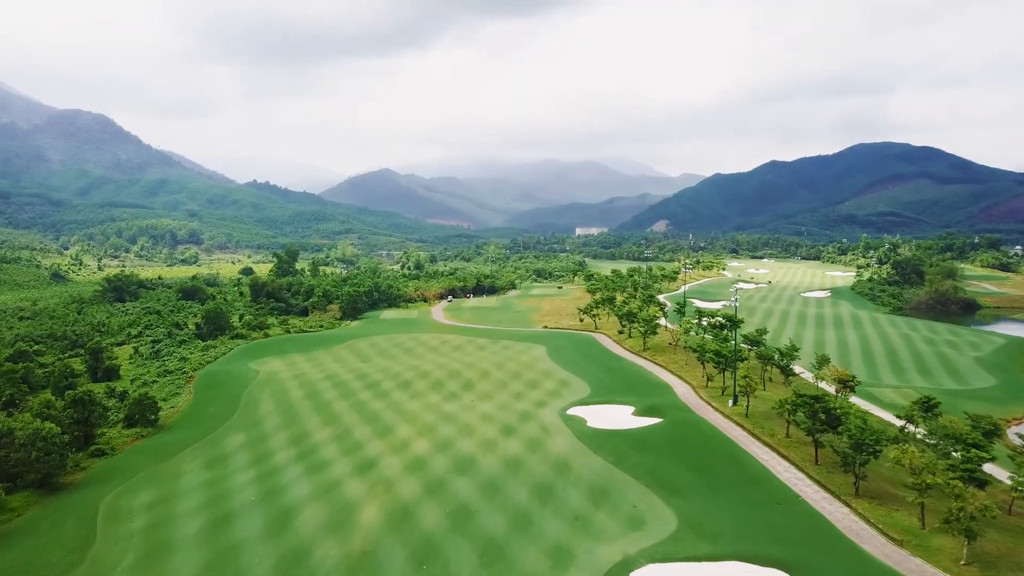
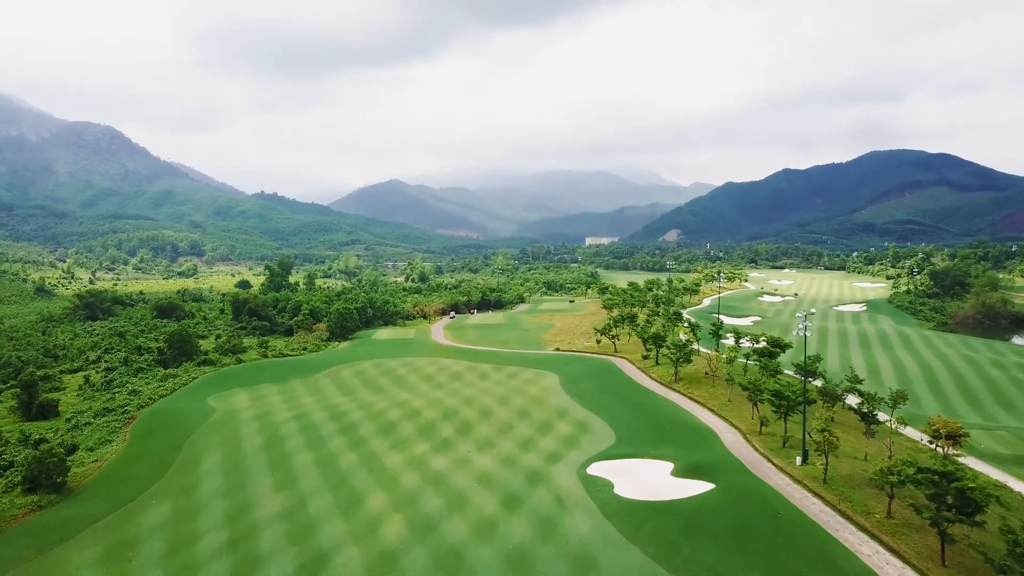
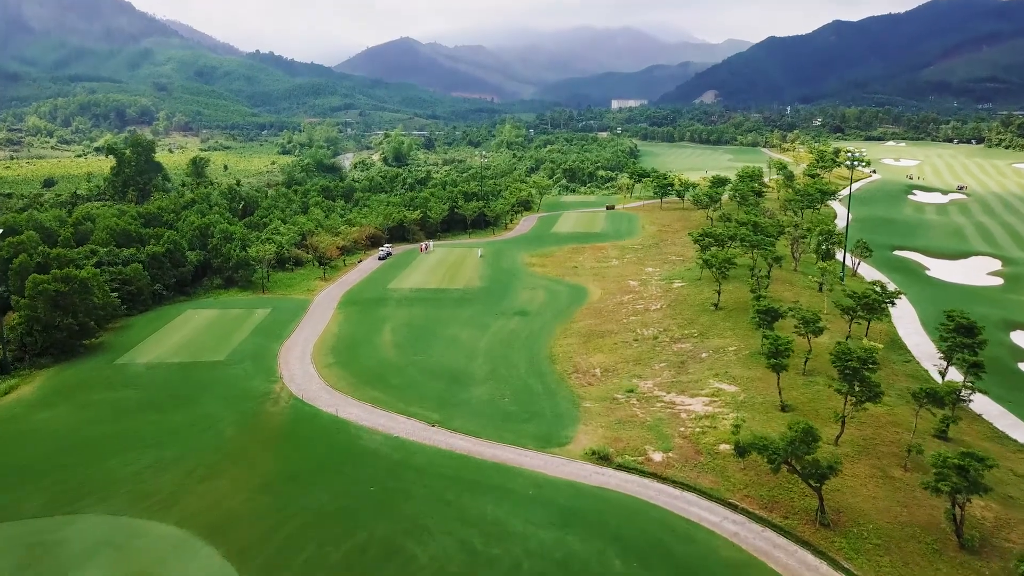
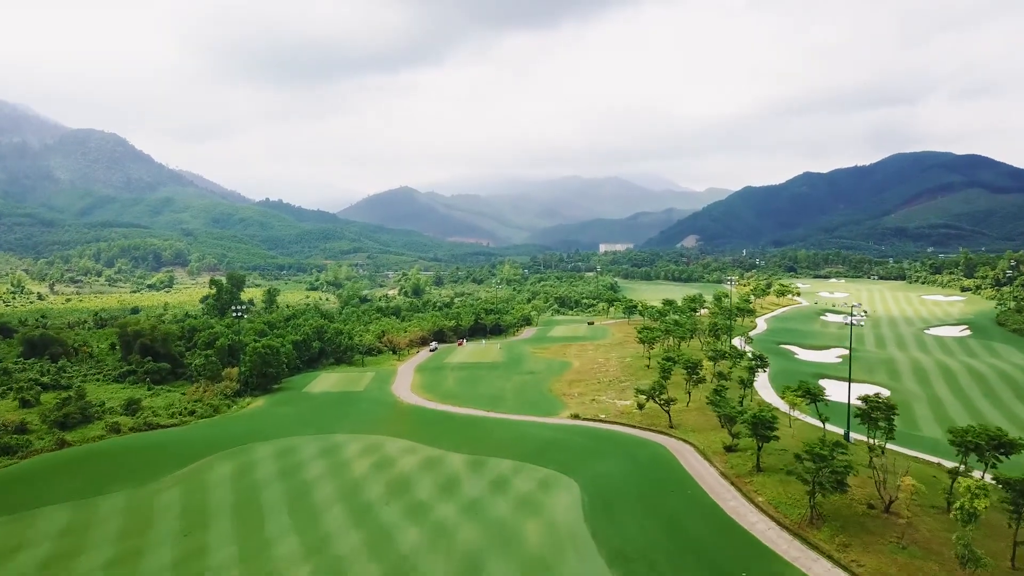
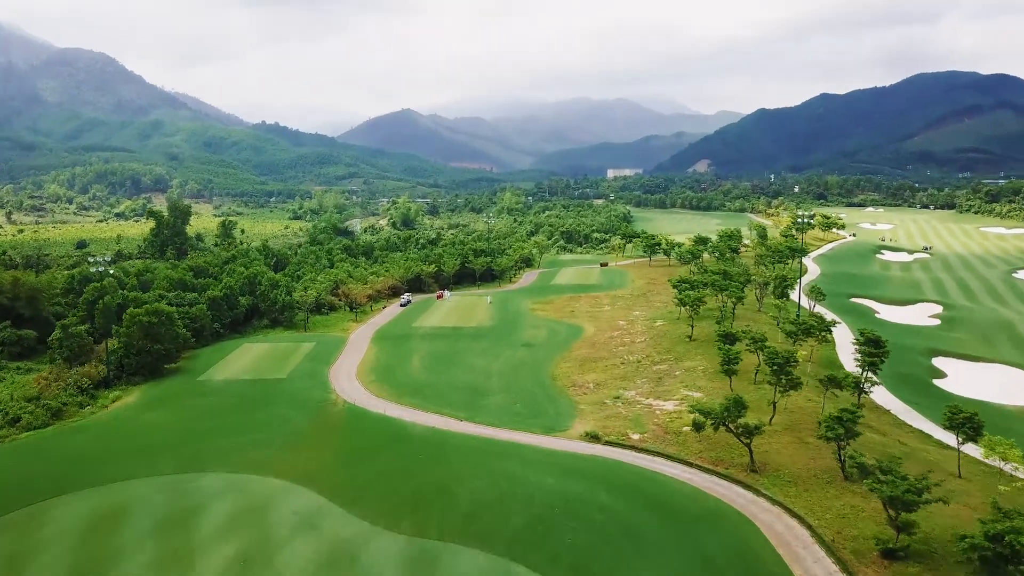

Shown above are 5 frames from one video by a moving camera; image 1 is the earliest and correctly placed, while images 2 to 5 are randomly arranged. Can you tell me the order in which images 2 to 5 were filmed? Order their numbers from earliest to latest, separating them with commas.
2, 4, 5, 3
